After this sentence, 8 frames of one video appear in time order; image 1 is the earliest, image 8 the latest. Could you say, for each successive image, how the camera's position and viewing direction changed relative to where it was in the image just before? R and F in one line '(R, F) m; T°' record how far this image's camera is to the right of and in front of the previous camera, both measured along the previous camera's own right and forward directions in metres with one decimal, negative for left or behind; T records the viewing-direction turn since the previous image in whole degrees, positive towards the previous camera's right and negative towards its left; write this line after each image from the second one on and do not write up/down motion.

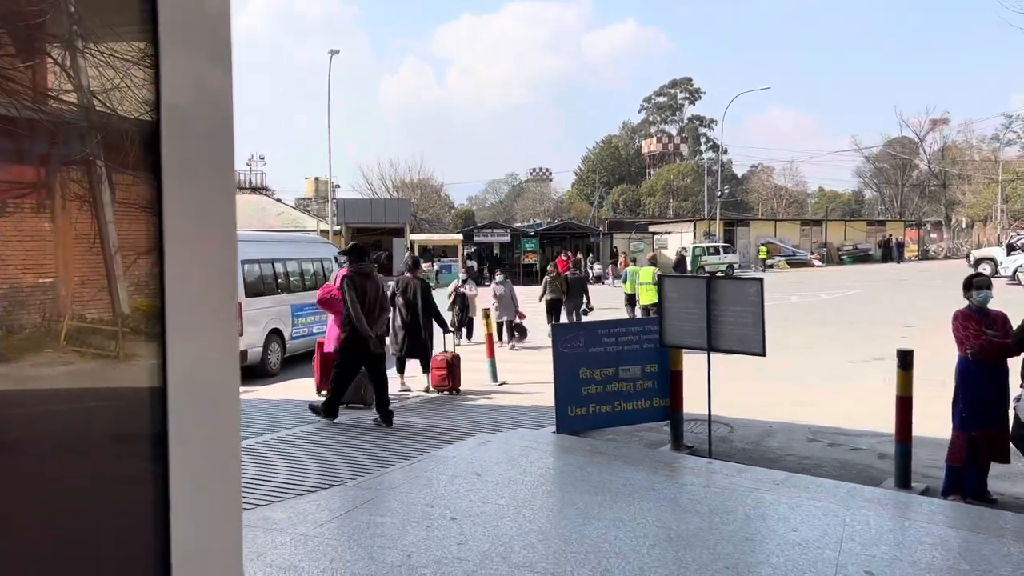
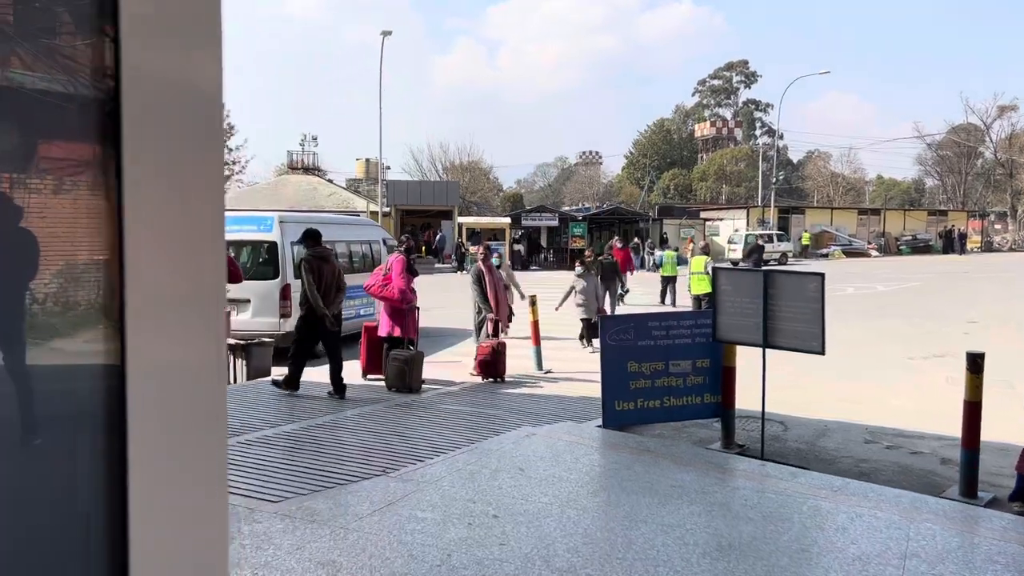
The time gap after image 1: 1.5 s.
(0.0, +0.2) m; -3°
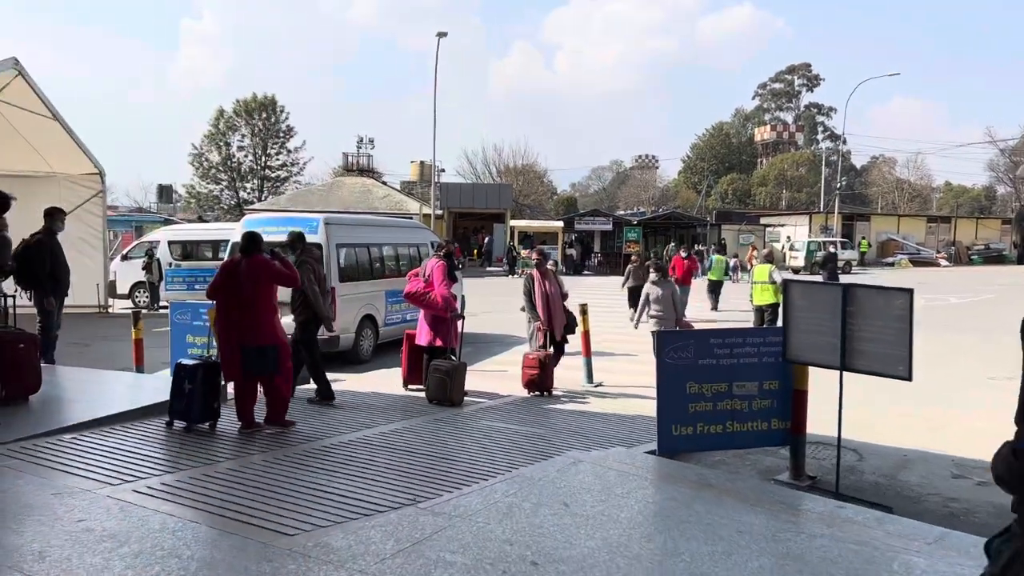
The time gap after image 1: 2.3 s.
(0.0, +0.5) m; -4°
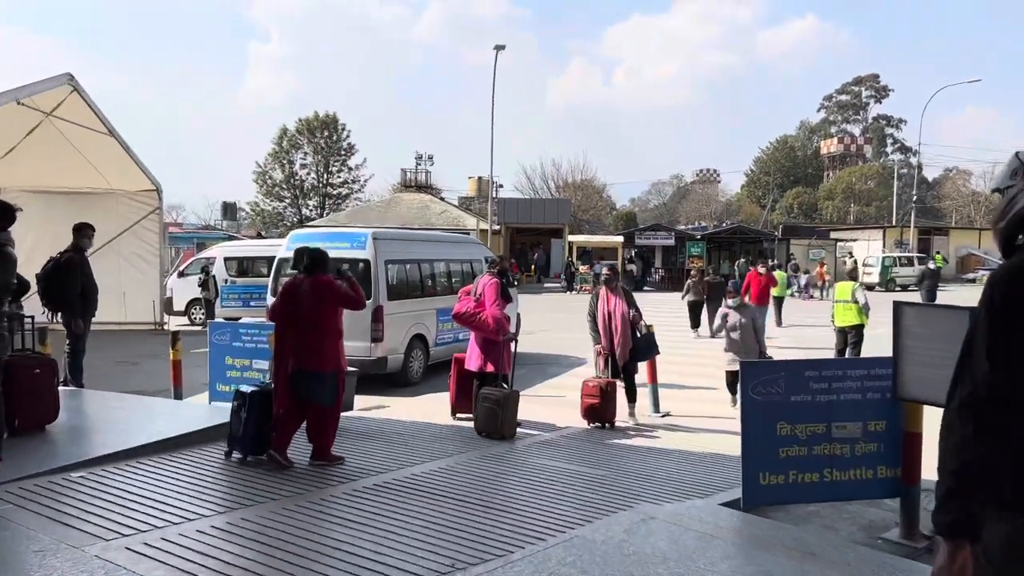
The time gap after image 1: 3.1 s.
(0.0, +0.8) m; -4°
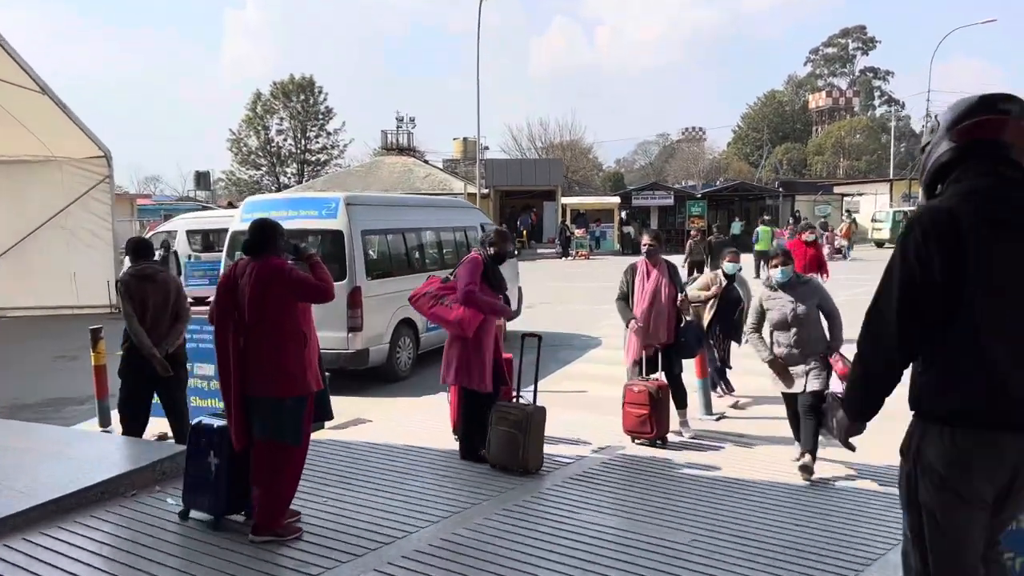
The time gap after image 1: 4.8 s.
(-0.2, +2.0) m; +1°
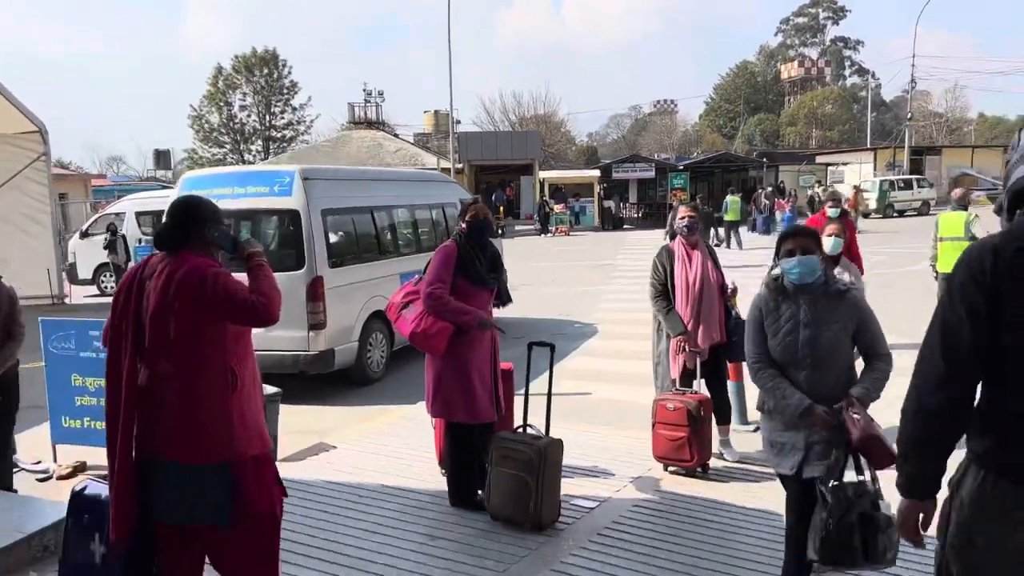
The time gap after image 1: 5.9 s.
(-0.2, +1.3) m; +2°
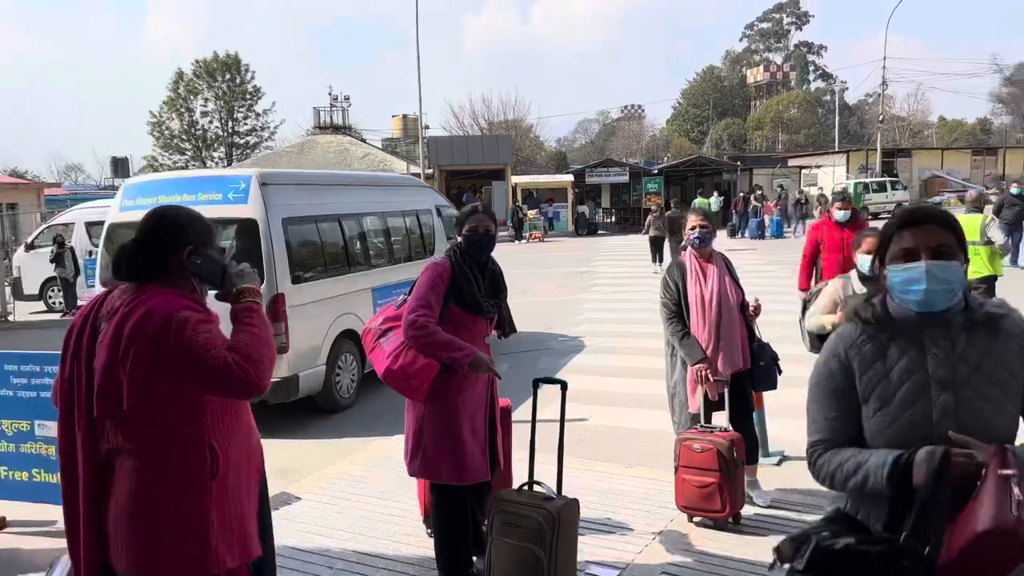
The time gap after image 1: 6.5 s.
(-0.1, +0.8) m; +2°
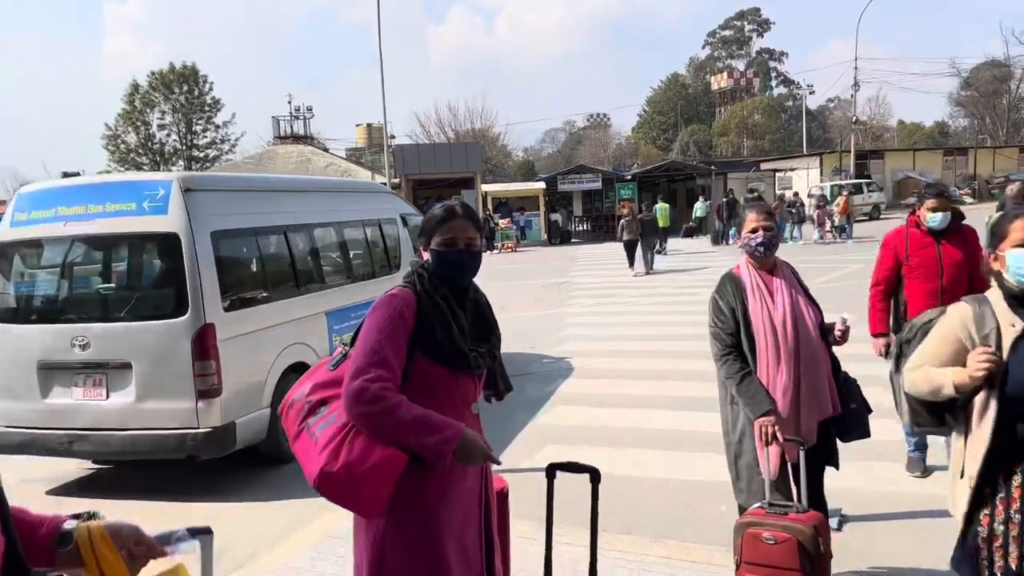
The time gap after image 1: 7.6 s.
(-0.1, +1.2) m; +2°
